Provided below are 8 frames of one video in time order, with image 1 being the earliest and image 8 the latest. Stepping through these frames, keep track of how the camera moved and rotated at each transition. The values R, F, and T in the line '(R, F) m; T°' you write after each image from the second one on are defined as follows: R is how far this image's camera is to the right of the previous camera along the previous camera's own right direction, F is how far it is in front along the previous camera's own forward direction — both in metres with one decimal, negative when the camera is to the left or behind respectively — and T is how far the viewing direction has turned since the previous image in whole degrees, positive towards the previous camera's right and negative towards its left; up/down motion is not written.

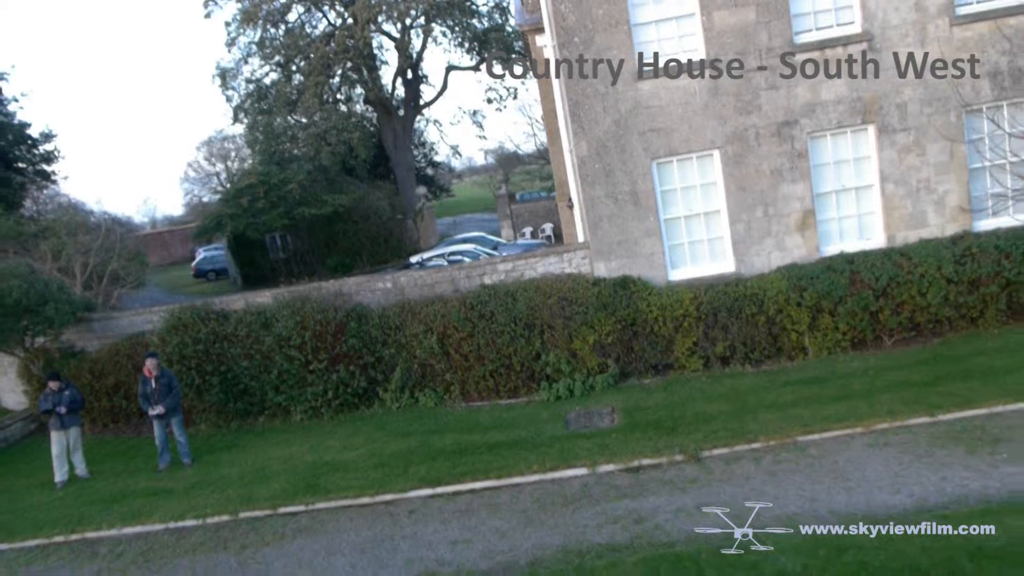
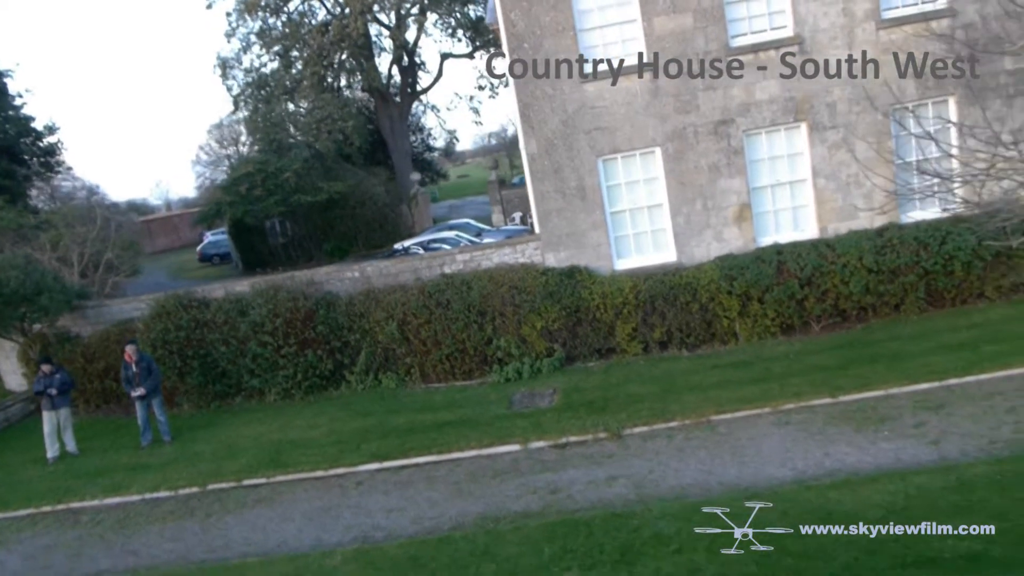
(+1.1, -1.0) m; -1°
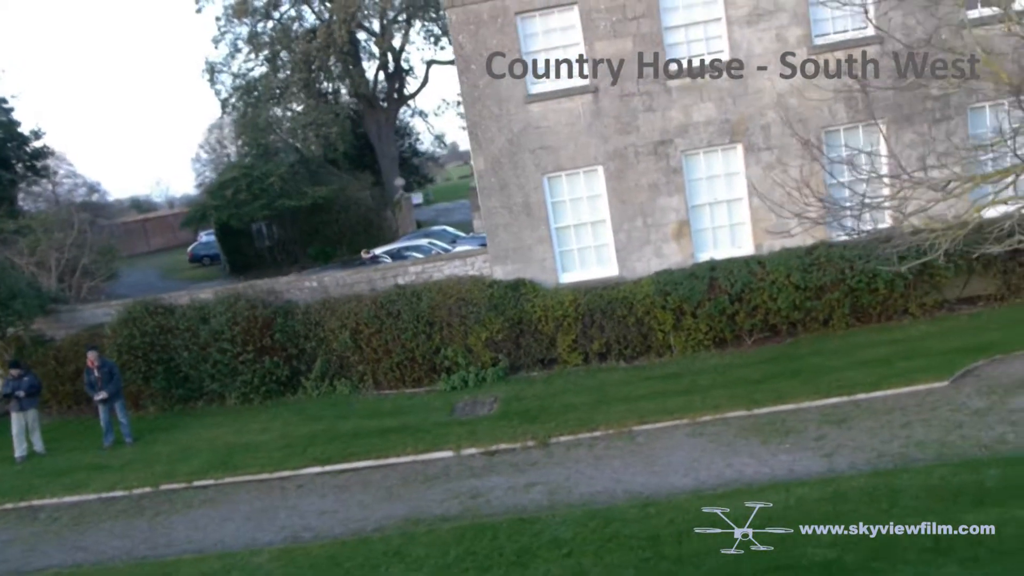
(+1.0, -0.6) m; 0°
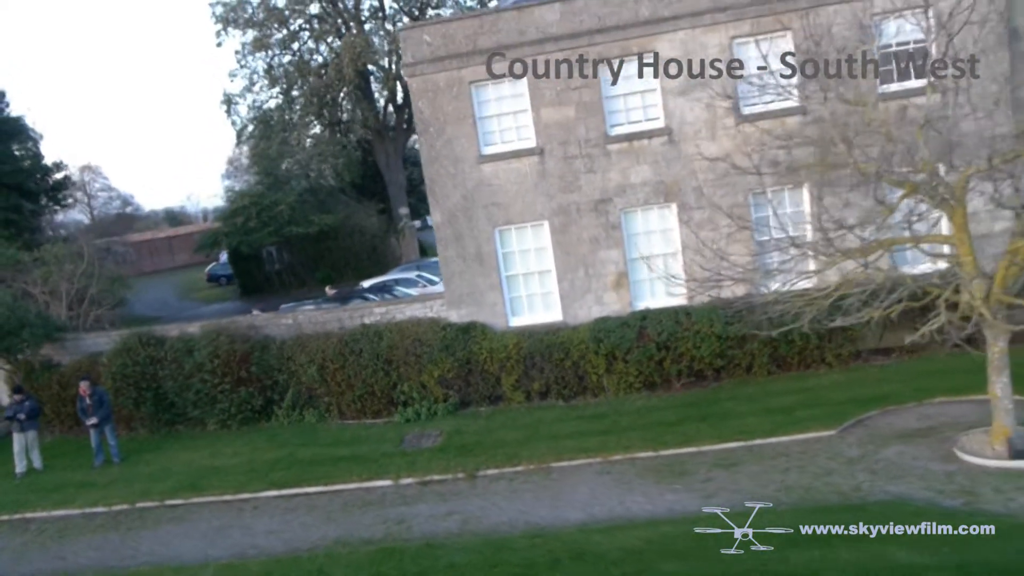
(+1.5, -1.4) m; -2°
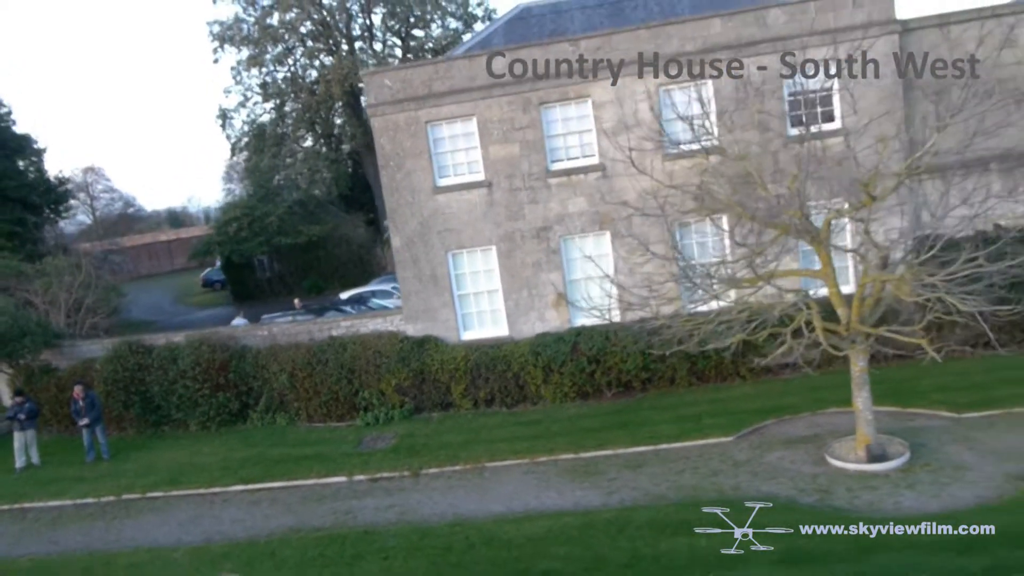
(+1.1, -1.8) m; 0°
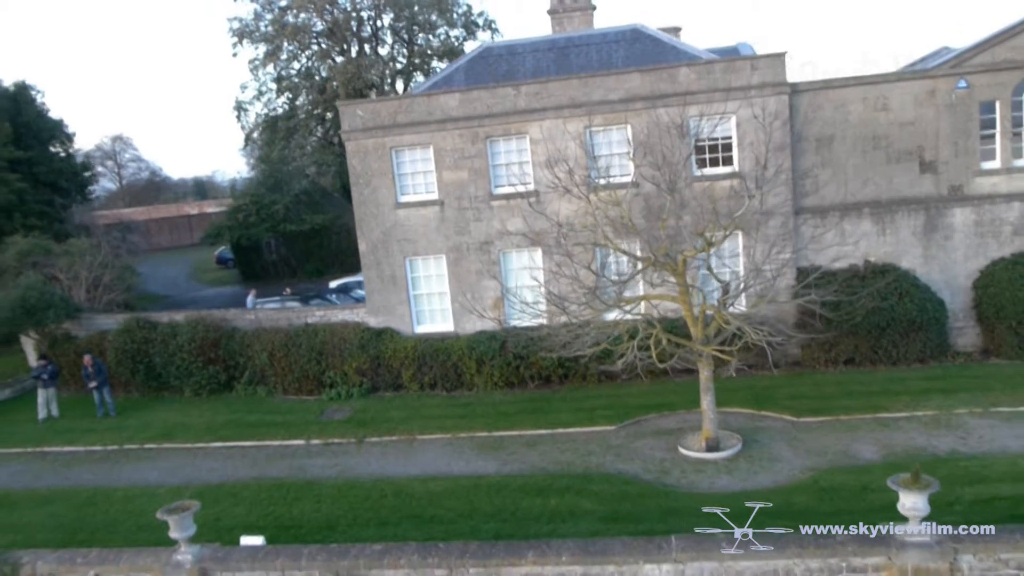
(+1.9, -3.3) m; -1°
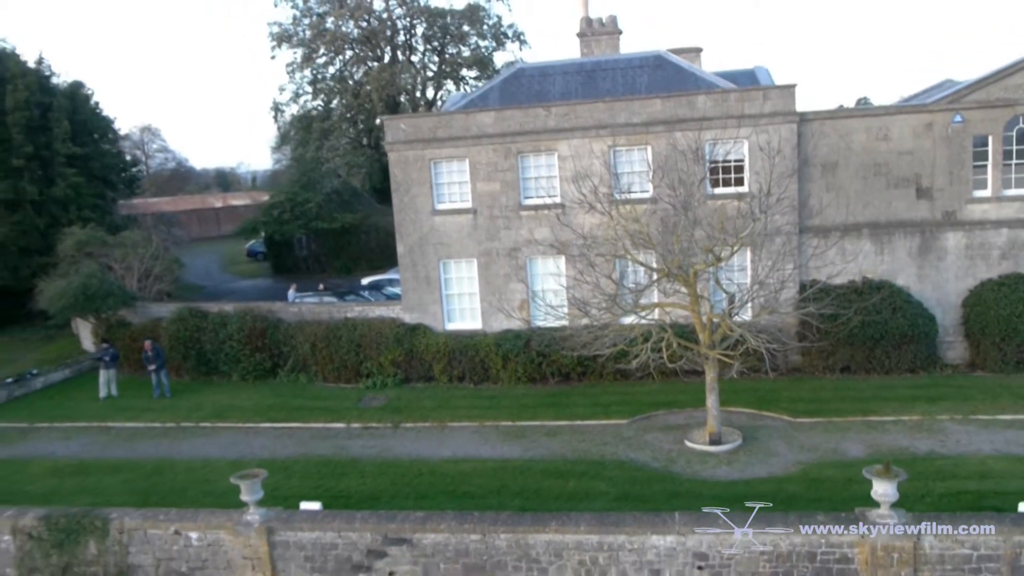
(-0.3, -1.9) m; -1°
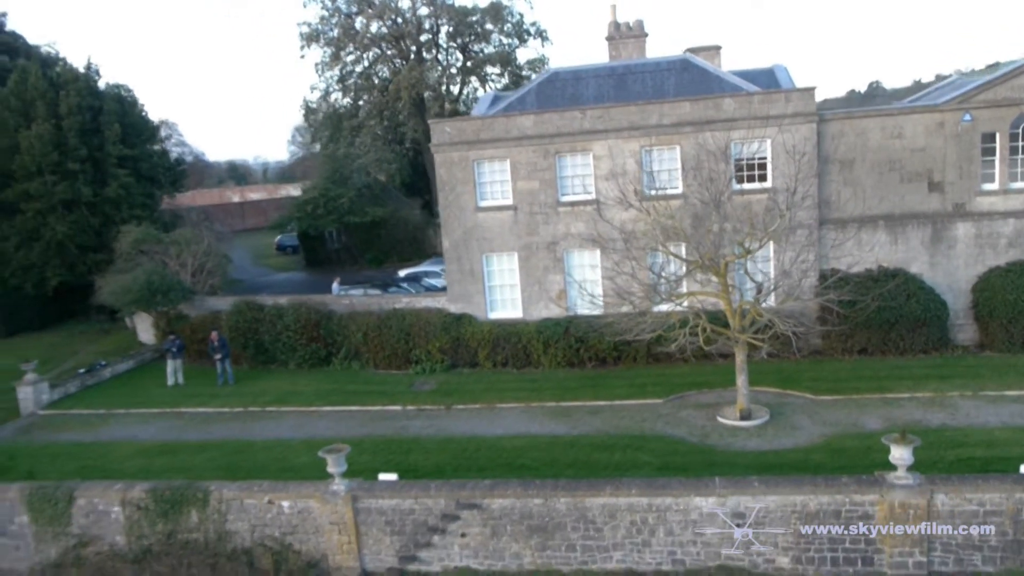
(-0.8, -1.8) m; -1°
